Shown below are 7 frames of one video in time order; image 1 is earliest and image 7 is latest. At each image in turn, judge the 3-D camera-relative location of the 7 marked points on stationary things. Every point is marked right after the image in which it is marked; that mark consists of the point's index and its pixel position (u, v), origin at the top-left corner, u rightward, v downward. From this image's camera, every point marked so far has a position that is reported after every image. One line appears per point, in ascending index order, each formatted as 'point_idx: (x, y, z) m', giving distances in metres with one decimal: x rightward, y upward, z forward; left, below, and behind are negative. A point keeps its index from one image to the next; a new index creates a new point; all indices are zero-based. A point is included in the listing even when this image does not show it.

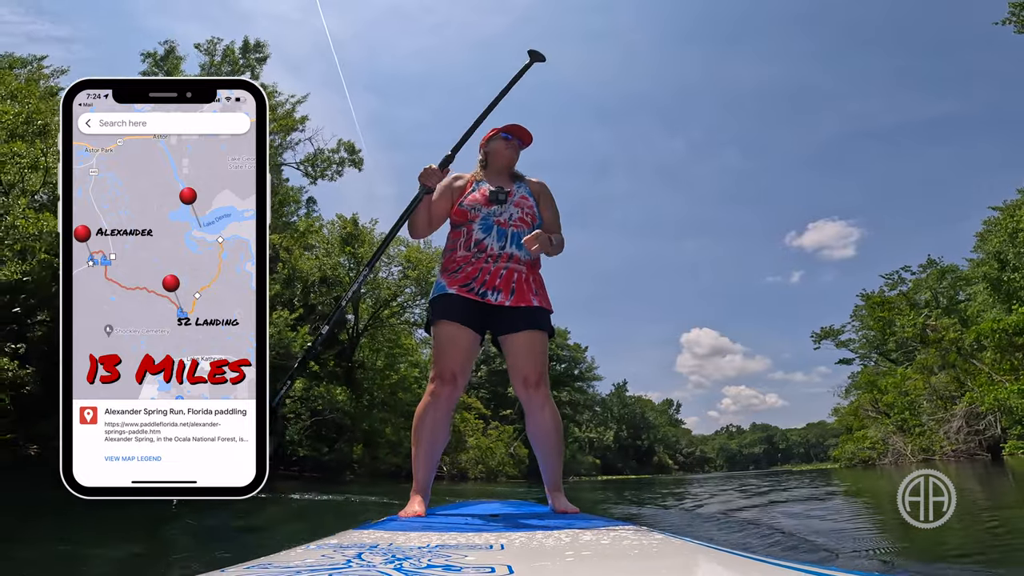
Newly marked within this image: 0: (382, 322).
0: (-3.4, -0.9, +15.9) m
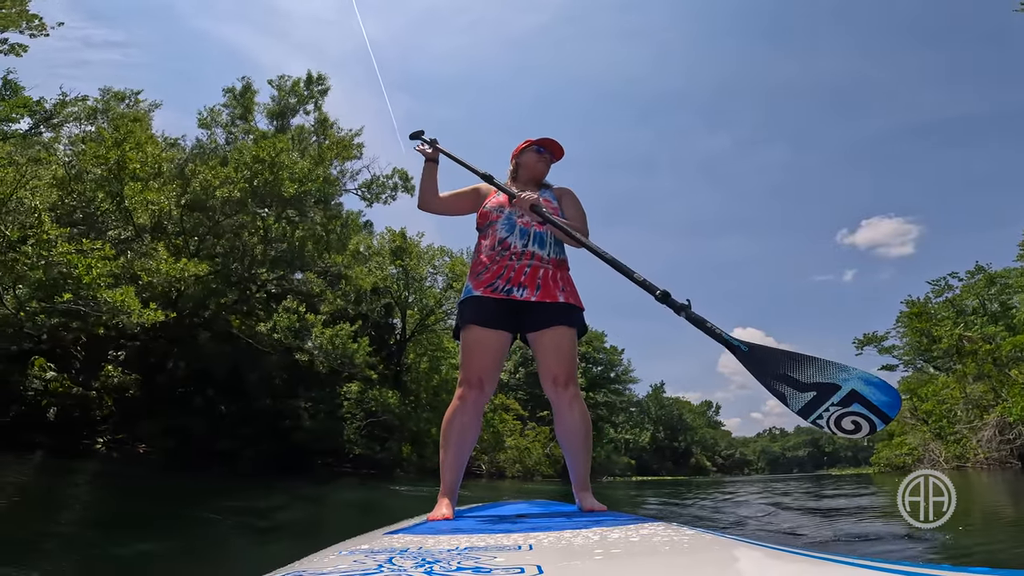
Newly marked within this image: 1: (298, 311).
0: (-2.3, -1.1, +16.8) m
1: (-3.6, -0.4, +10.5) m
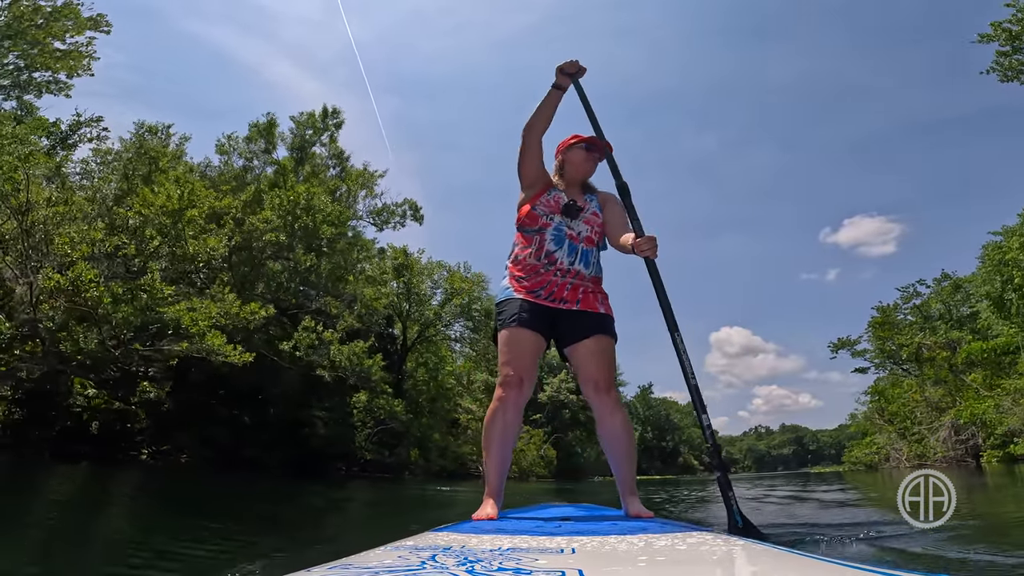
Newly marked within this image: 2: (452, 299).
0: (-2.4, -1.5, +17.8) m
1: (-3.6, -0.8, +11.4) m
2: (-1.7, -0.3, +17.8) m
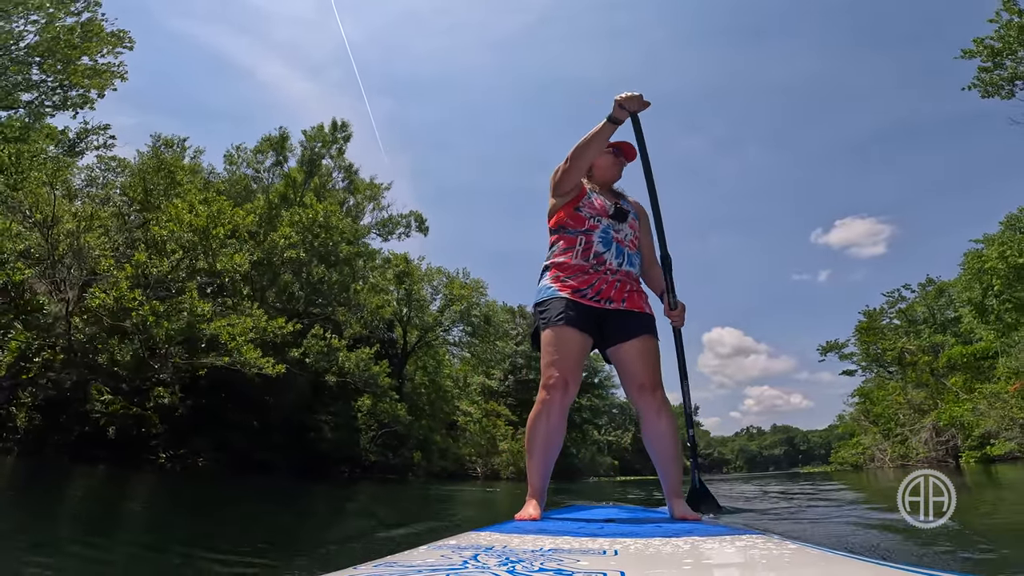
0: (-2.5, -1.6, +18.2) m
1: (-3.6, -0.9, +11.8) m
2: (-1.8, -0.5, +18.2) m
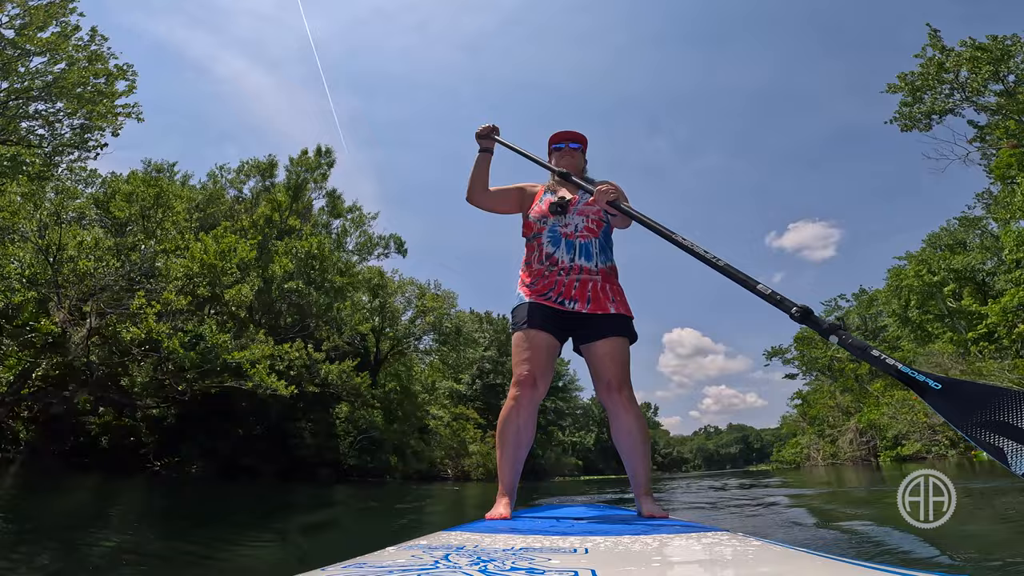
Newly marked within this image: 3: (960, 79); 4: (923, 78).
0: (-3.5, -2.0, +19.2) m
1: (-4.2, -1.3, +12.7) m
2: (-2.8, -0.8, +19.2) m
3: (+12.7, +5.9, +17.5) m
4: (+11.7, +6.0, +17.6) m
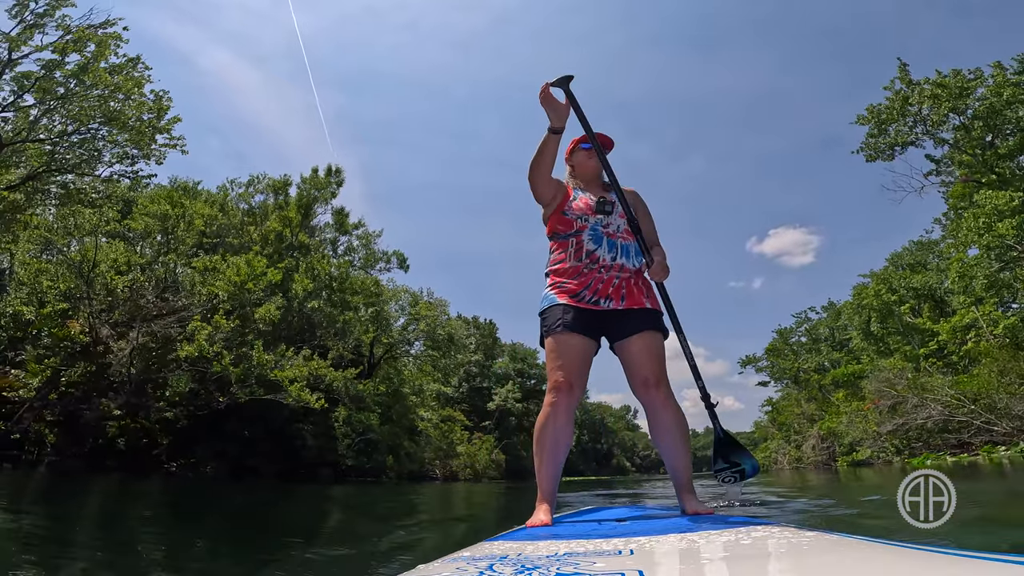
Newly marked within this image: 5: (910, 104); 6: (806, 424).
0: (-3.9, -2.2, +20.1) m
1: (-4.4, -1.5, +13.6) m
2: (-3.2, -1.1, +20.2) m
3: (+12.5, +5.4, +18.8) m
4: (+11.5, +5.4, +19.0) m
5: (+12.1, +5.6, +18.8) m
6: (+9.3, -4.3, +19.4) m
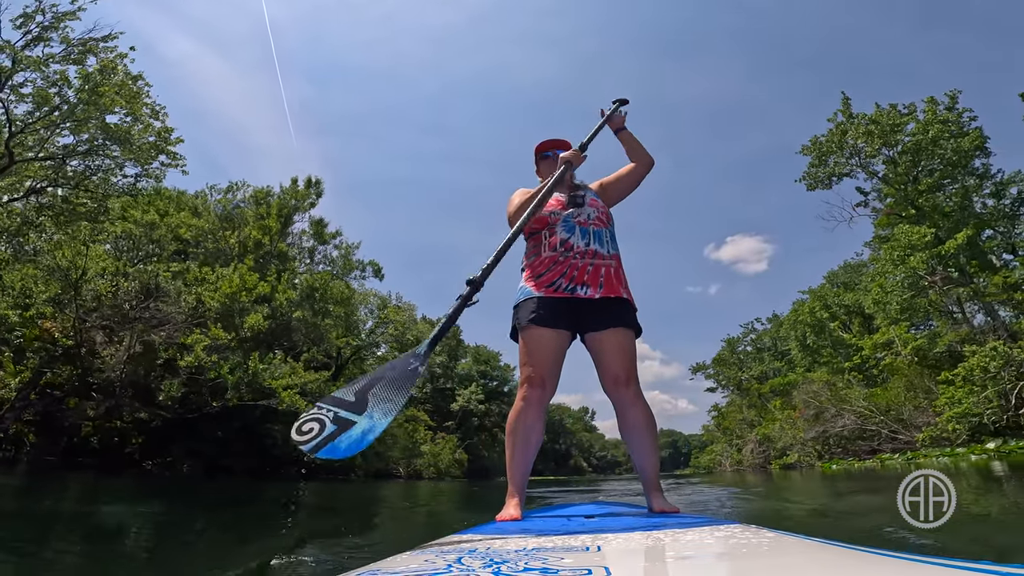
0: (-5.1, -2.4, +20.8) m
1: (-5.2, -1.7, +14.3) m
2: (-4.3, -1.3, +20.9) m
3: (+11.5, +4.8, +20.6) m
4: (+10.5, +4.9, +20.7) m
5: (+11.1, +5.0, +20.5) m
6: (+8.0, -4.8, +20.9) m
